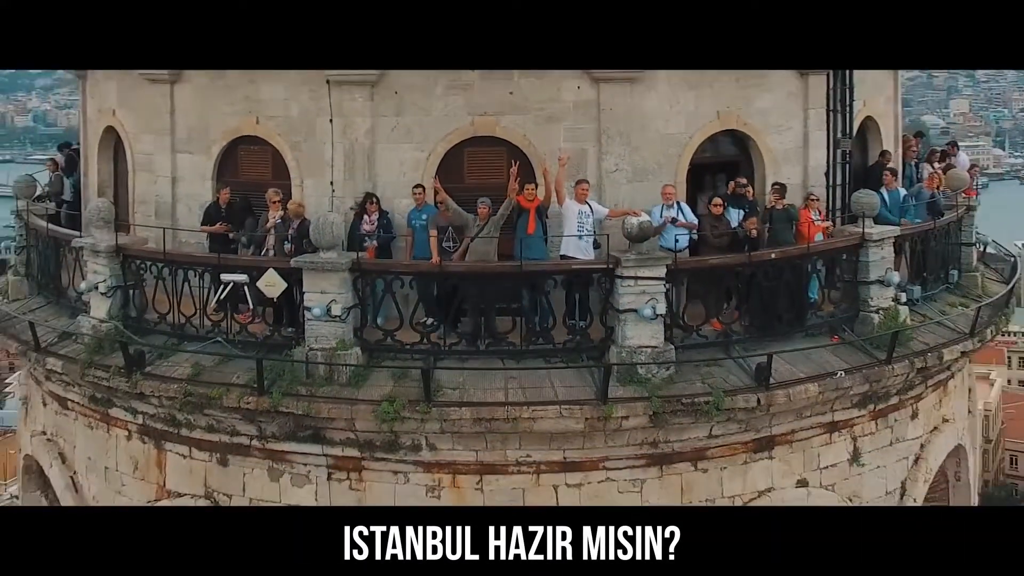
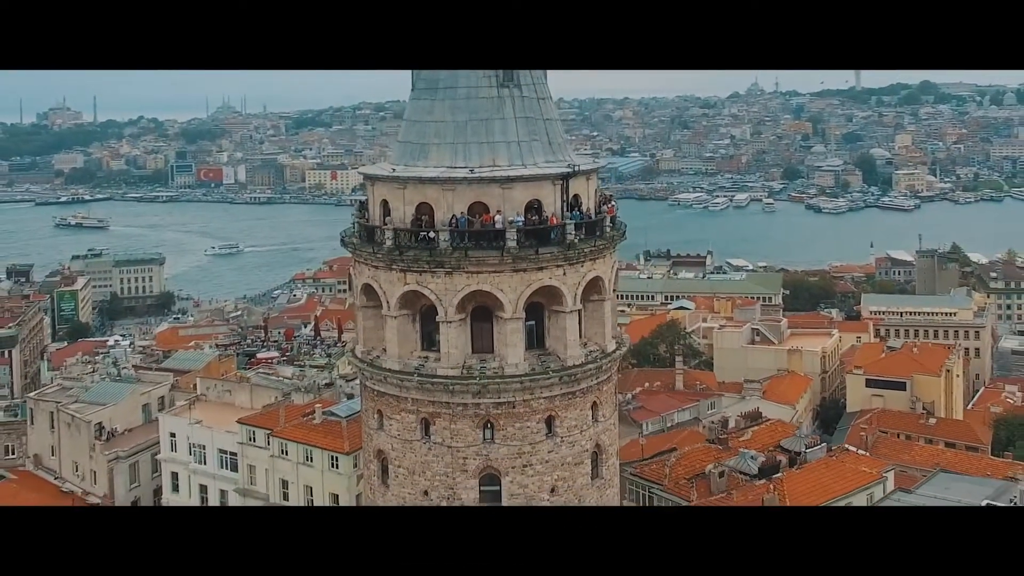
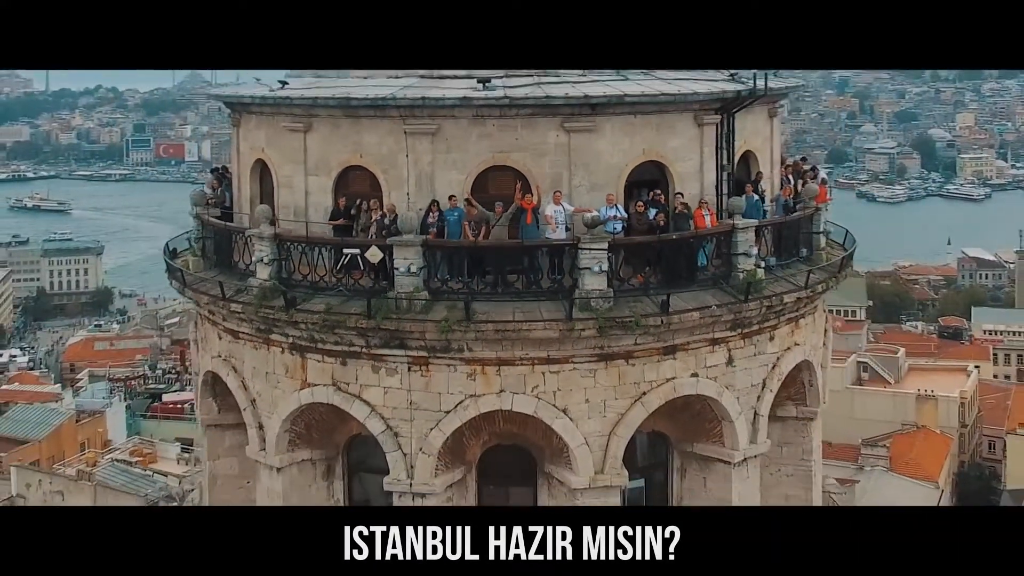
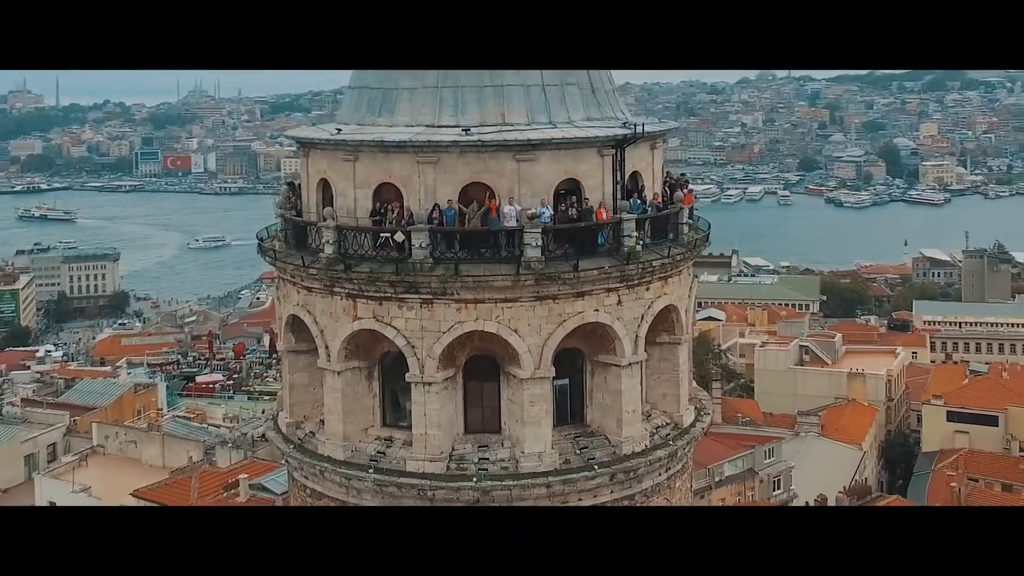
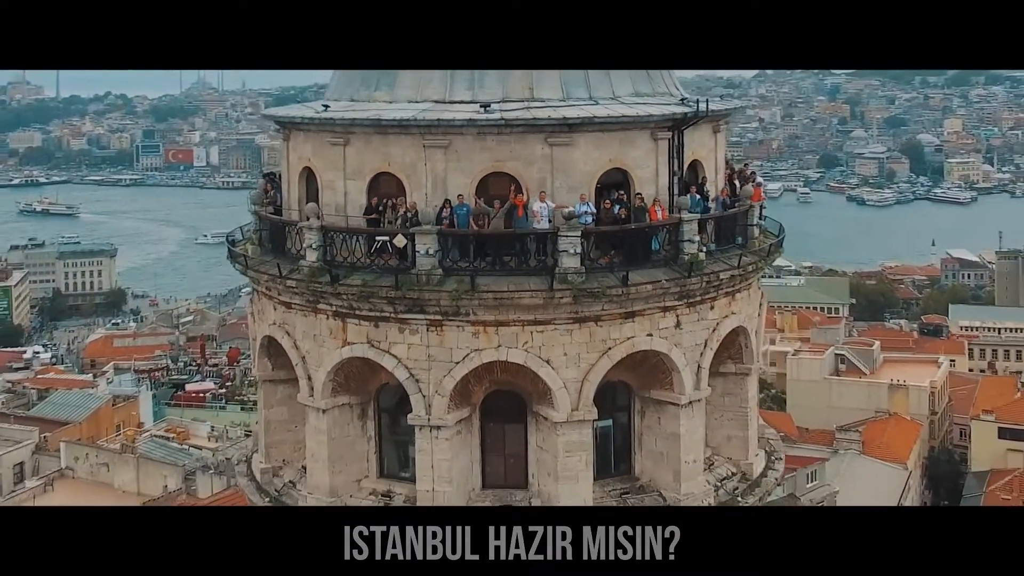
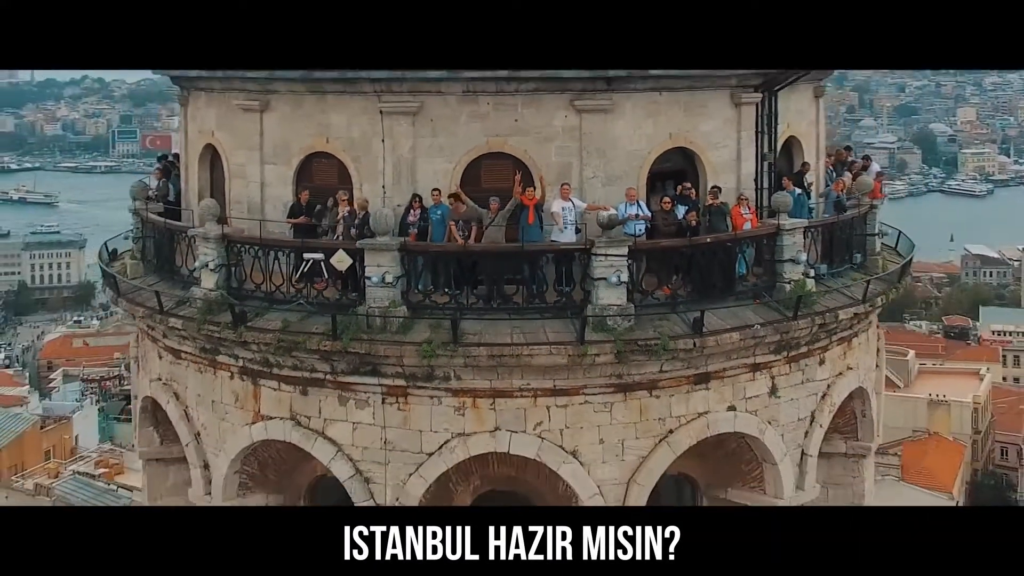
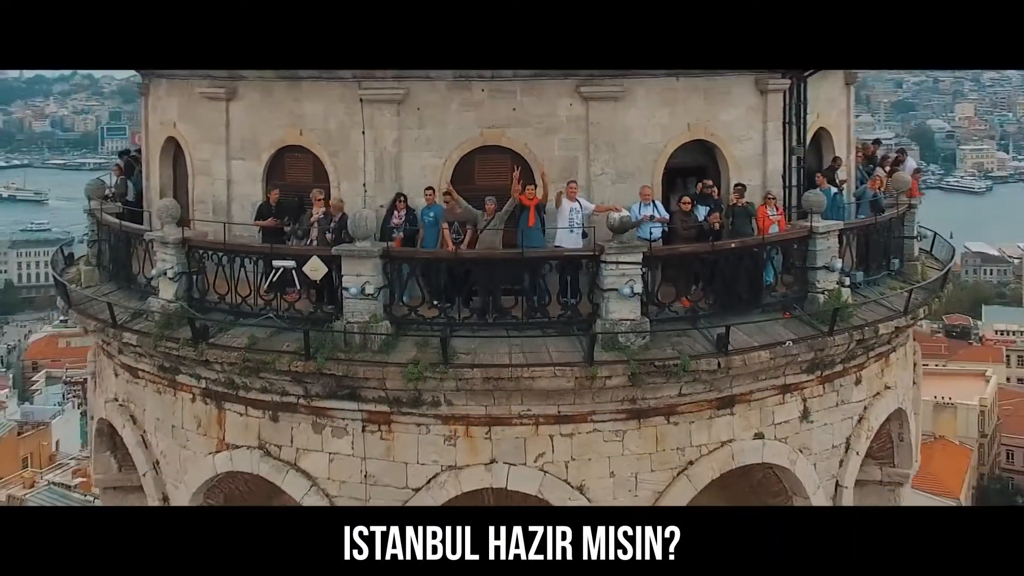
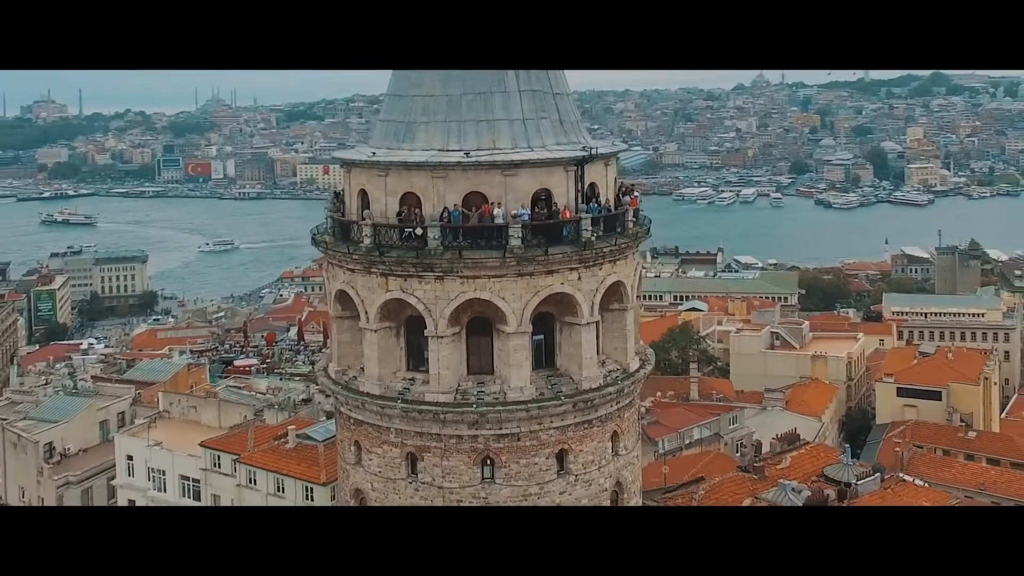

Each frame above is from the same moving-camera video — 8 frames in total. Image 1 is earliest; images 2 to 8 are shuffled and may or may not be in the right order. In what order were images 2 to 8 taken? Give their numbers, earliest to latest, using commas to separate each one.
7, 6, 3, 5, 4, 8, 2
